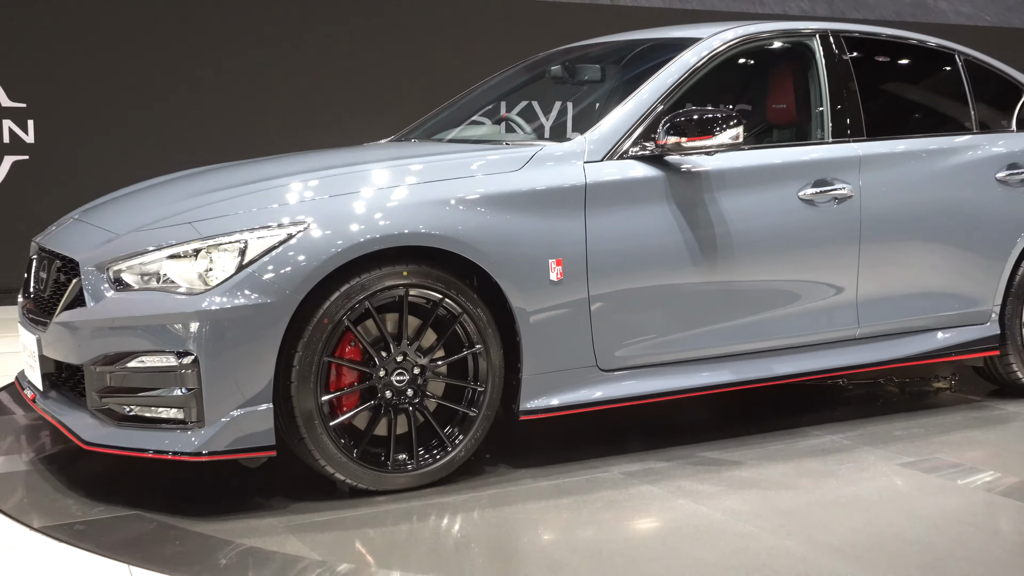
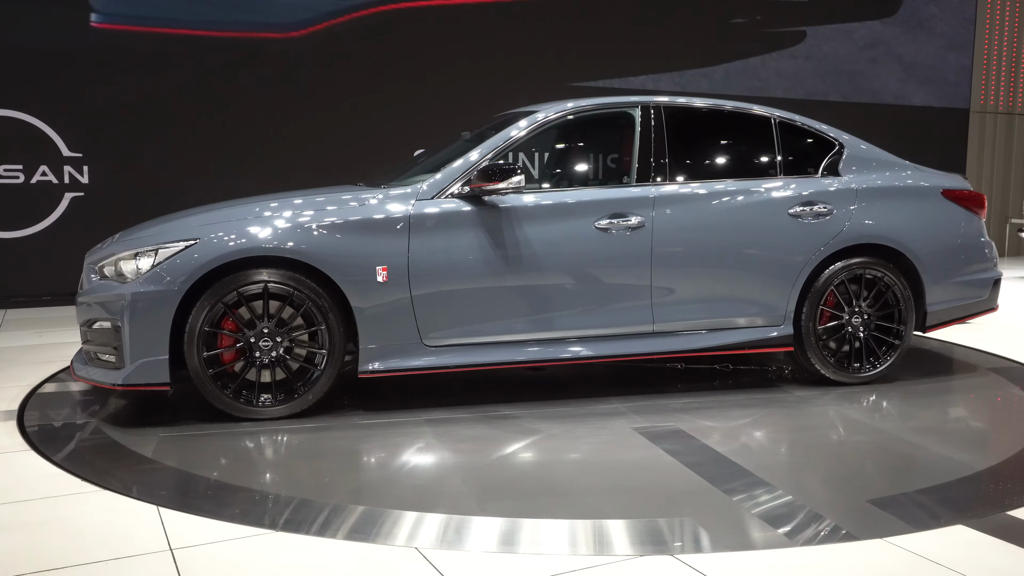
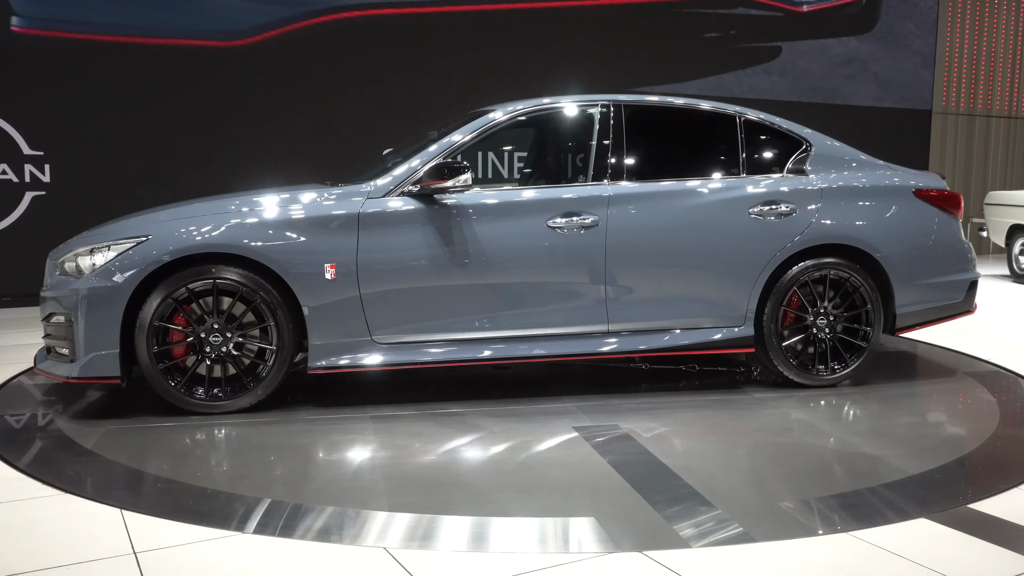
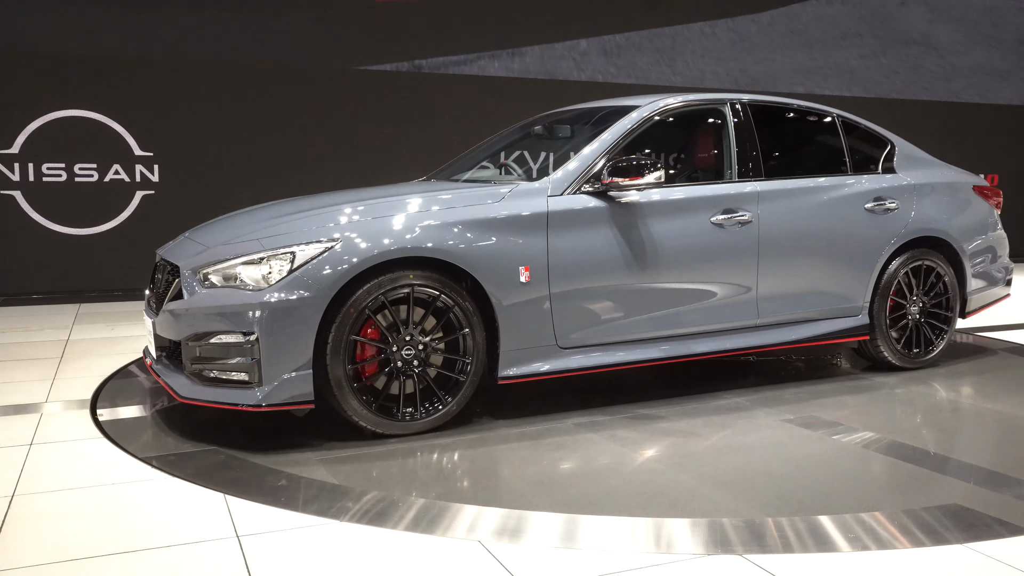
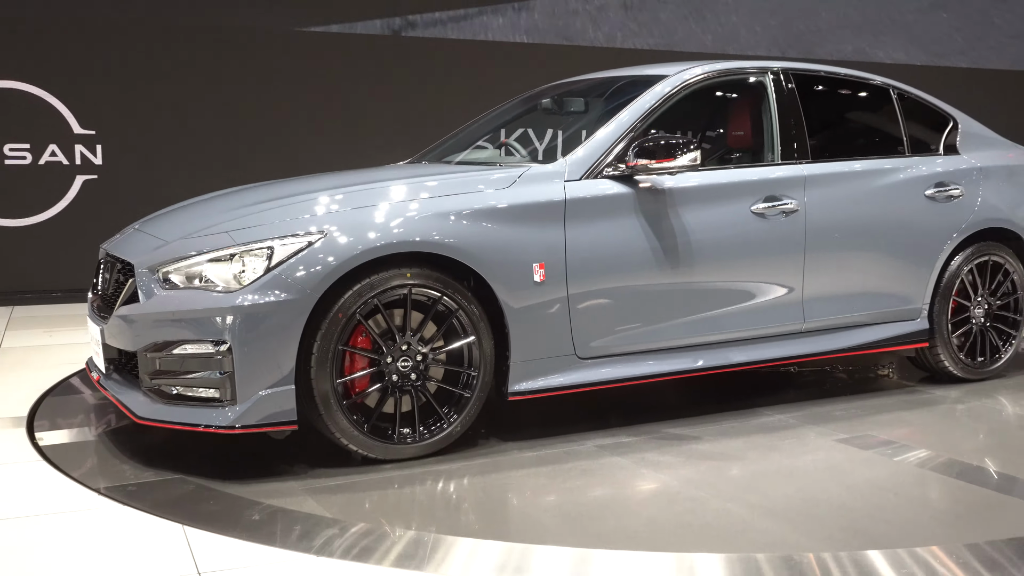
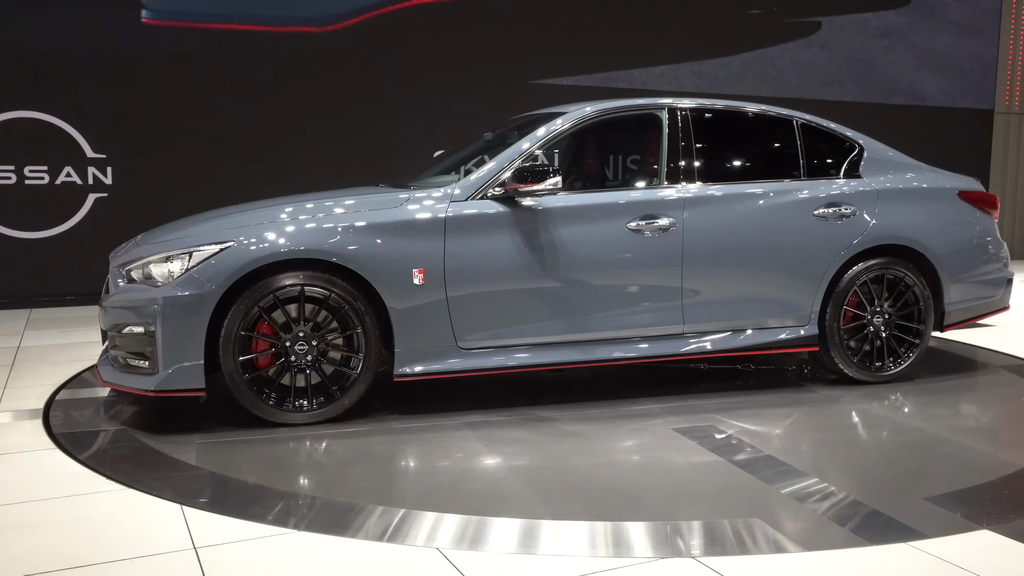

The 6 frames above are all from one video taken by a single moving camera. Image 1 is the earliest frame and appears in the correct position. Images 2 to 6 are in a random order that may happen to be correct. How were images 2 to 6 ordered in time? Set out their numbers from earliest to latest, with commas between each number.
5, 4, 6, 2, 3
